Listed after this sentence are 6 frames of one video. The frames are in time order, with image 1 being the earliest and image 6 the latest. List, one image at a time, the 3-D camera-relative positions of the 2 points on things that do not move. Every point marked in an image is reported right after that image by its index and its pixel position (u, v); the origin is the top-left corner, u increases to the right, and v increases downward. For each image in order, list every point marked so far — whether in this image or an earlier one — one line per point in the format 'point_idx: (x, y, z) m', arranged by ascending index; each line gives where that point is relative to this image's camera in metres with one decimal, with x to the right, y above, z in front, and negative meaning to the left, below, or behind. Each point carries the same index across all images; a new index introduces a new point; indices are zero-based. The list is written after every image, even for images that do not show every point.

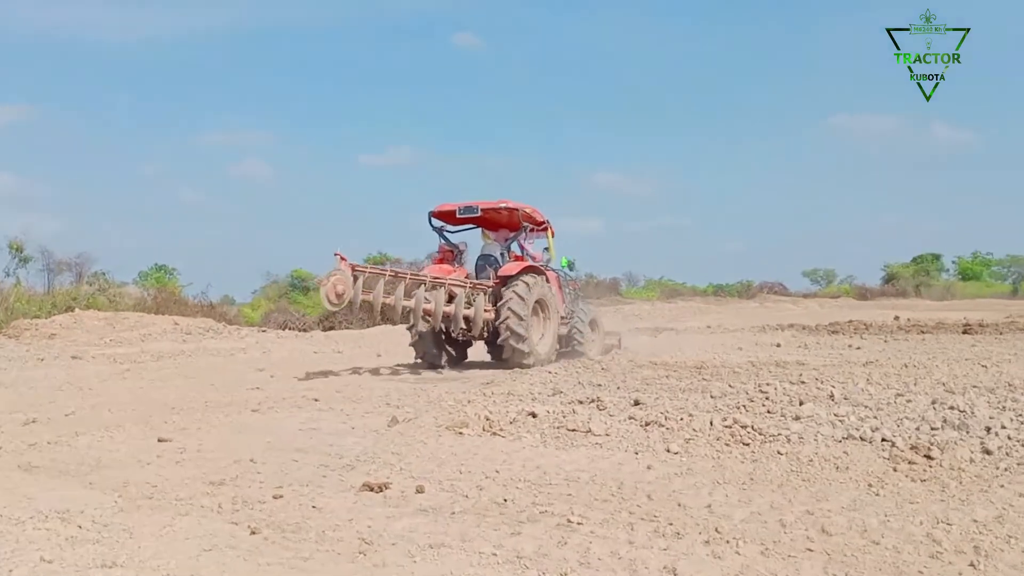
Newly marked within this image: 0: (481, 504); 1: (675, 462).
0: (-0.2, -1.8, +6.0) m
1: (+1.5, -1.6, +6.5) m
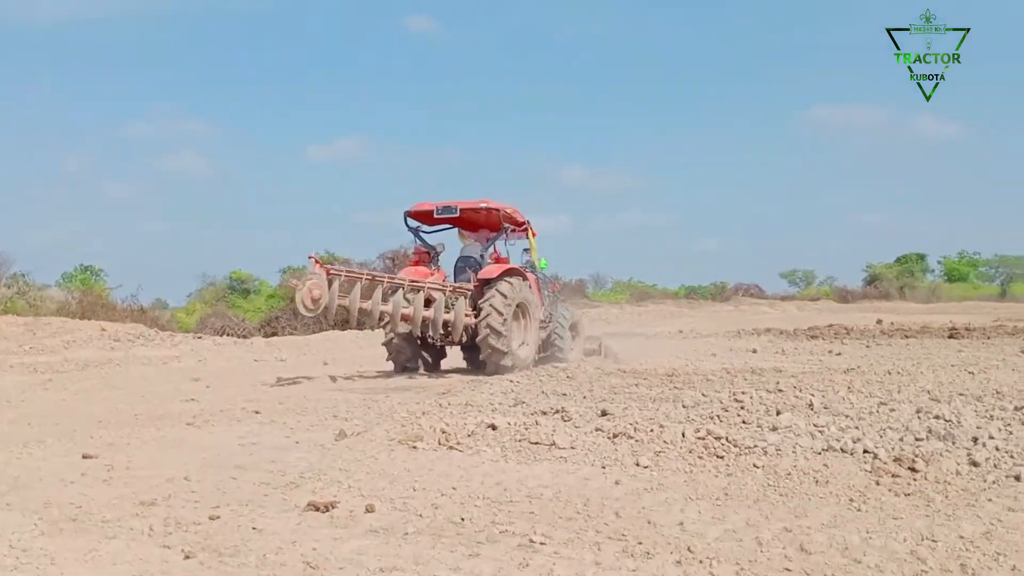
0: (-0.6, -1.9, +5.5) m
1: (+1.1, -1.6, +6.1) m
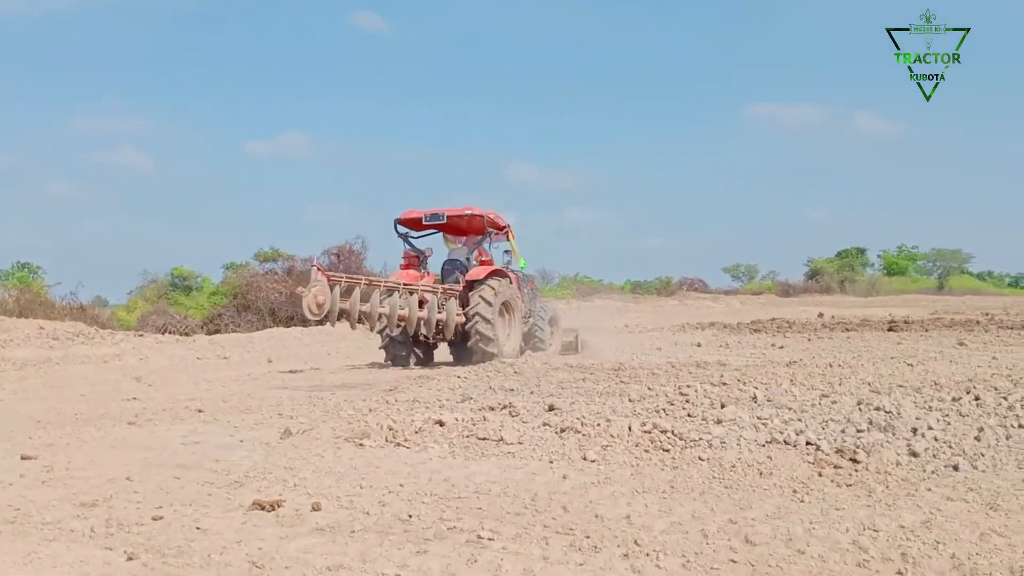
0: (-1.0, -1.8, +5.5) m
1: (+0.7, -1.6, +6.1) m
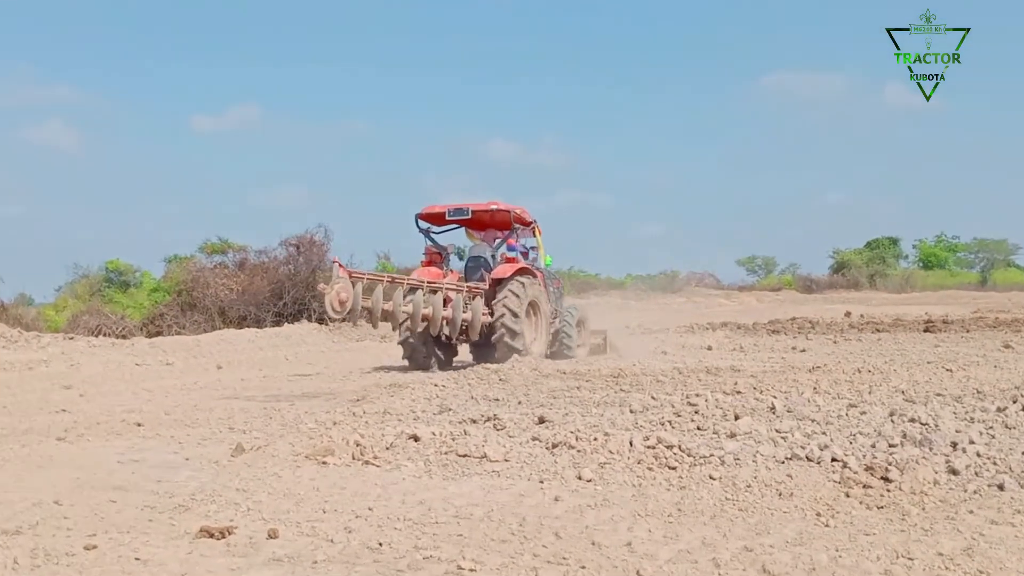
0: (-1.1, -1.8, +4.7) m
1: (+0.6, -1.5, +5.3) m
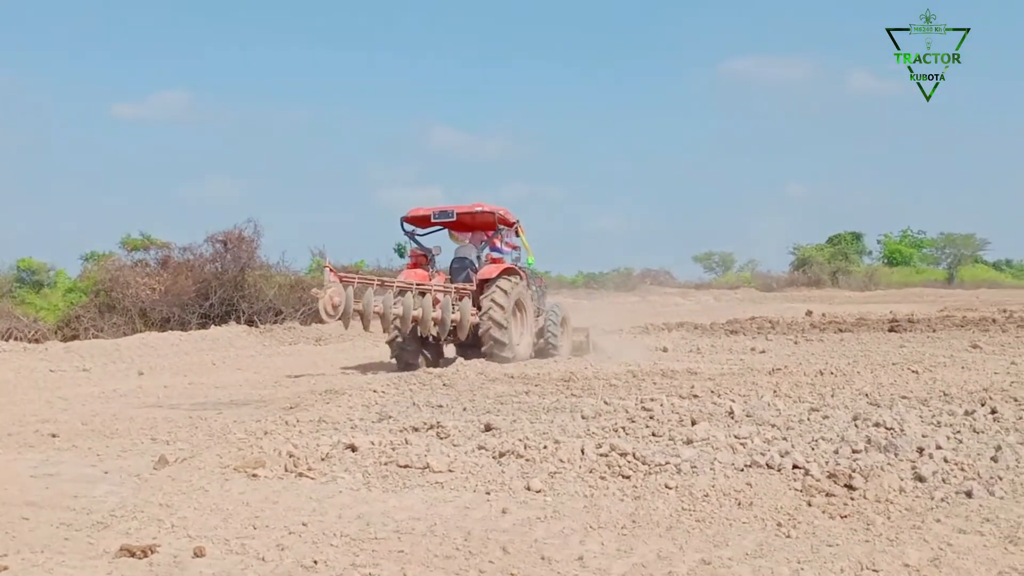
0: (-1.5, -1.8, +4.4) m
1: (+0.2, -1.5, +5.0) m
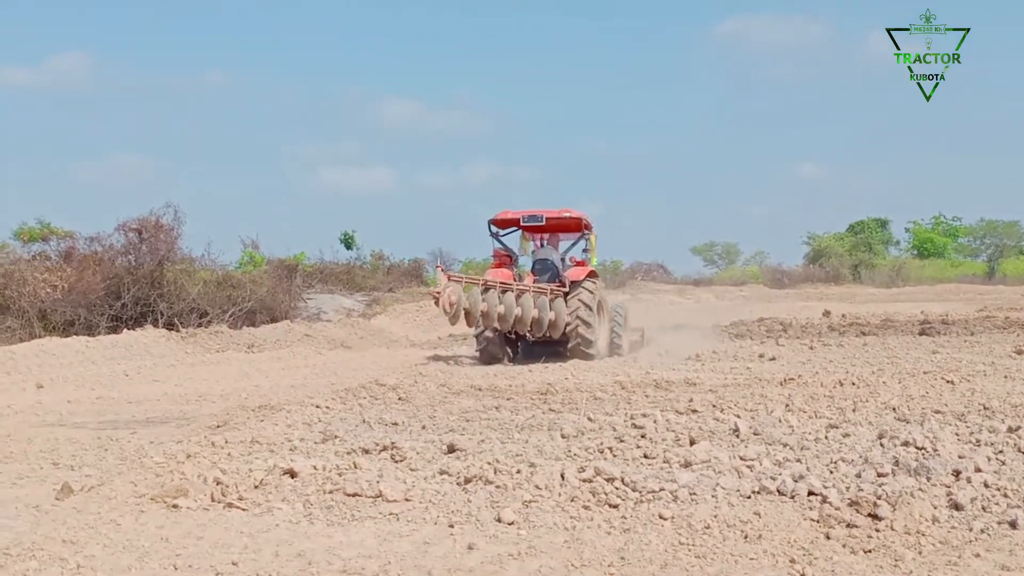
0: (-1.7, -1.8, +3.6) m
1: (0.0, -1.5, +4.3) m
